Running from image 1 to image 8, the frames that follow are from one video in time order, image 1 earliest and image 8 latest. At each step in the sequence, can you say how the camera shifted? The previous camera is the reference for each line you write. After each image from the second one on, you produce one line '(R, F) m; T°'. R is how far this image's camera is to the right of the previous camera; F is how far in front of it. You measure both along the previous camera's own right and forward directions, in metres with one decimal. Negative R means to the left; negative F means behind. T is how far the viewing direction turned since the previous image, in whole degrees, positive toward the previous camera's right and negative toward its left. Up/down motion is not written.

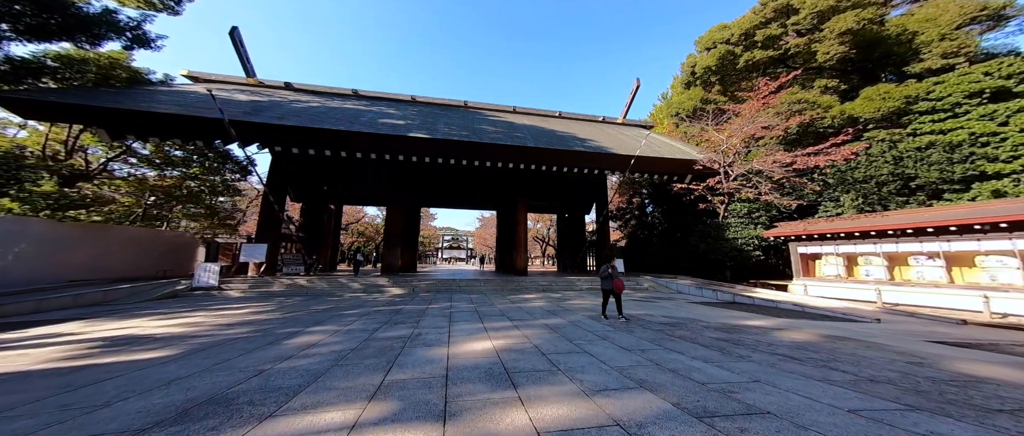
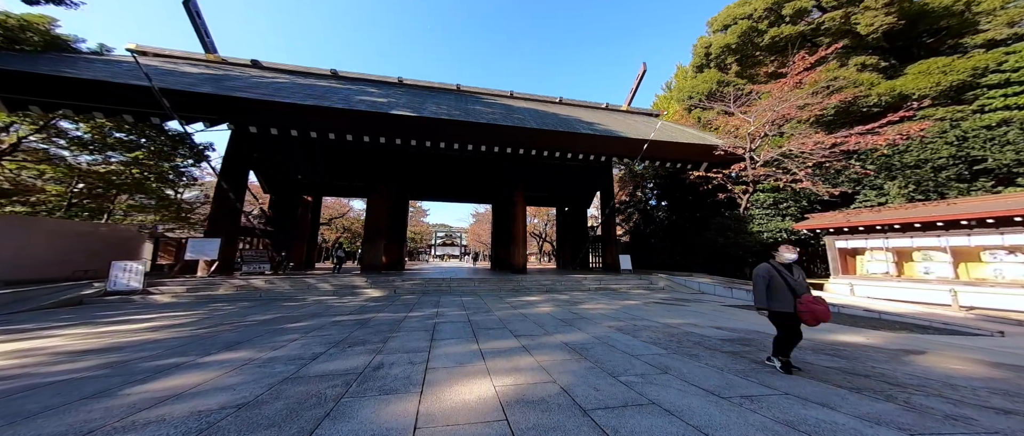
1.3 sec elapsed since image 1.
(-0.1, +1.2) m; +2°
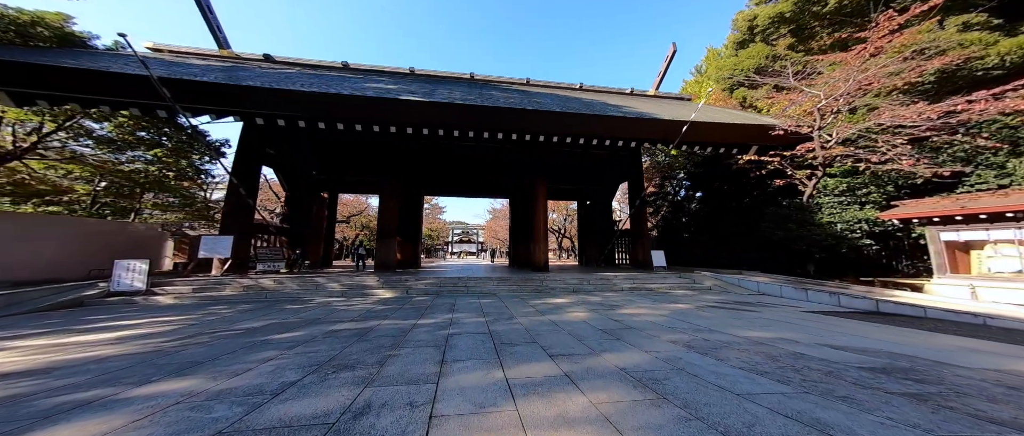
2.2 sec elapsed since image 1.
(-0.1, +0.8) m; -4°
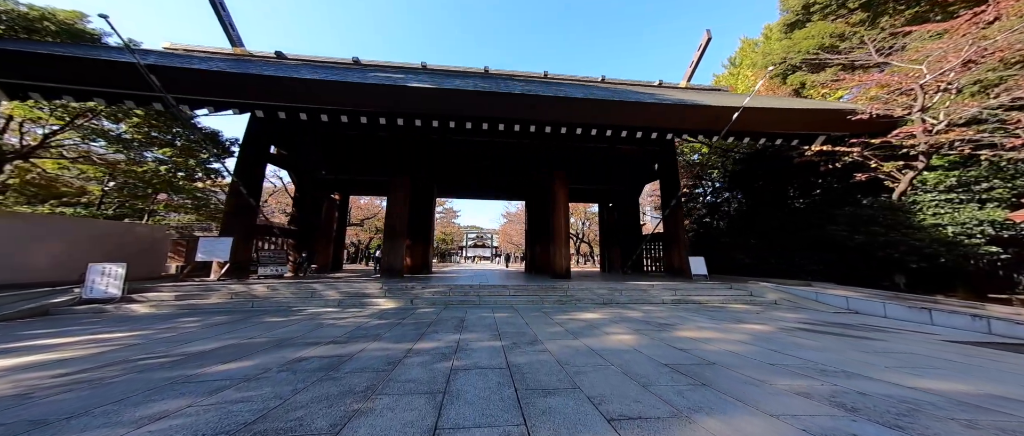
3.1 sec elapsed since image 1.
(-0.1, +0.9) m; -3°
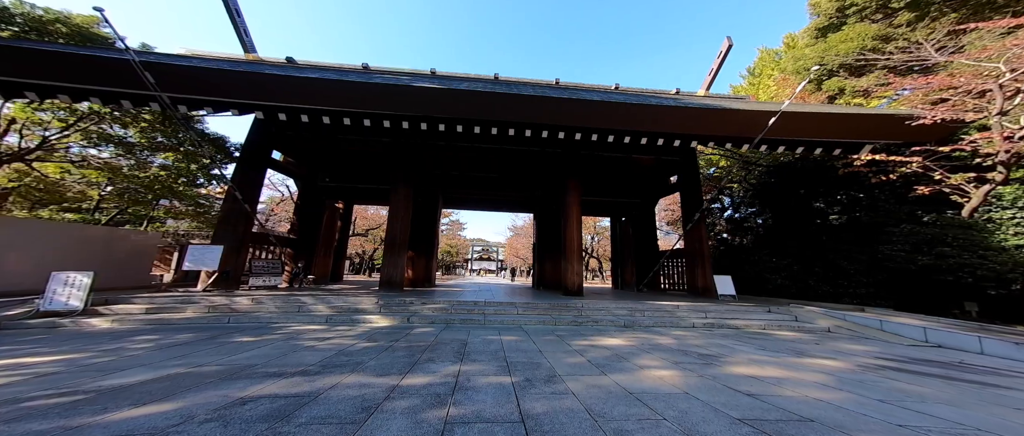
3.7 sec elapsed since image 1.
(-0.1, +0.6) m; -1°
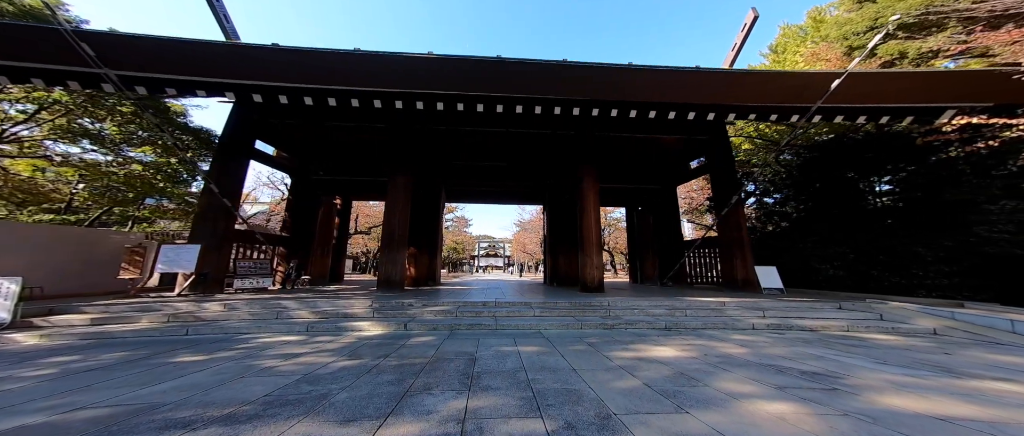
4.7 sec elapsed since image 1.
(-0.1, +0.9) m; -1°
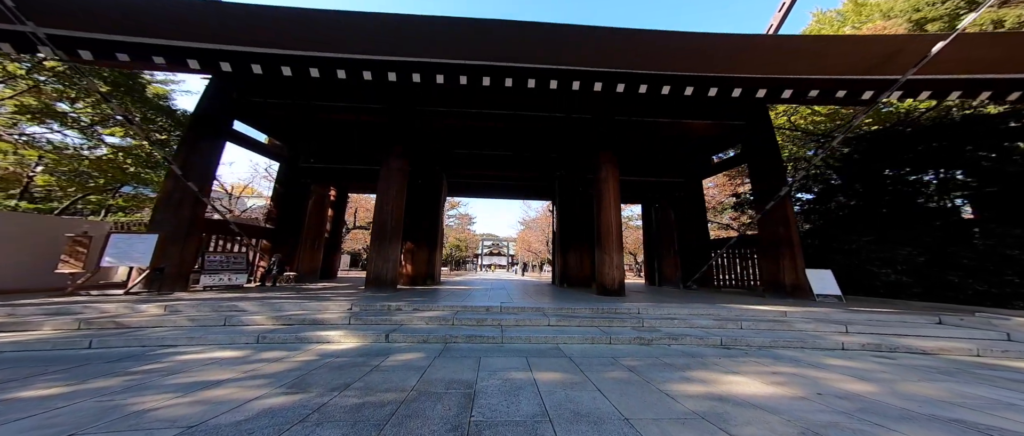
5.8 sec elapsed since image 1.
(-0.1, +1.0) m; -1°
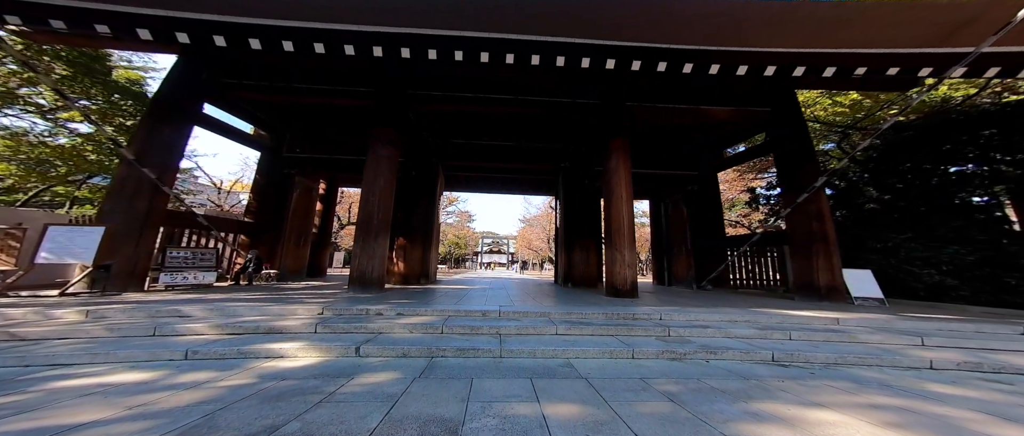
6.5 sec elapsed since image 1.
(0.0, +0.7) m; 0°
